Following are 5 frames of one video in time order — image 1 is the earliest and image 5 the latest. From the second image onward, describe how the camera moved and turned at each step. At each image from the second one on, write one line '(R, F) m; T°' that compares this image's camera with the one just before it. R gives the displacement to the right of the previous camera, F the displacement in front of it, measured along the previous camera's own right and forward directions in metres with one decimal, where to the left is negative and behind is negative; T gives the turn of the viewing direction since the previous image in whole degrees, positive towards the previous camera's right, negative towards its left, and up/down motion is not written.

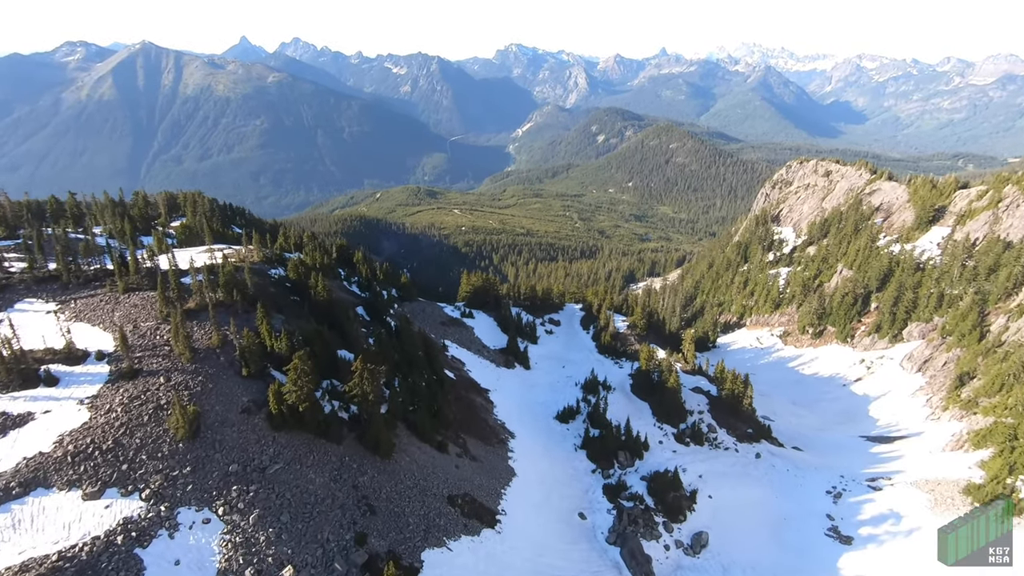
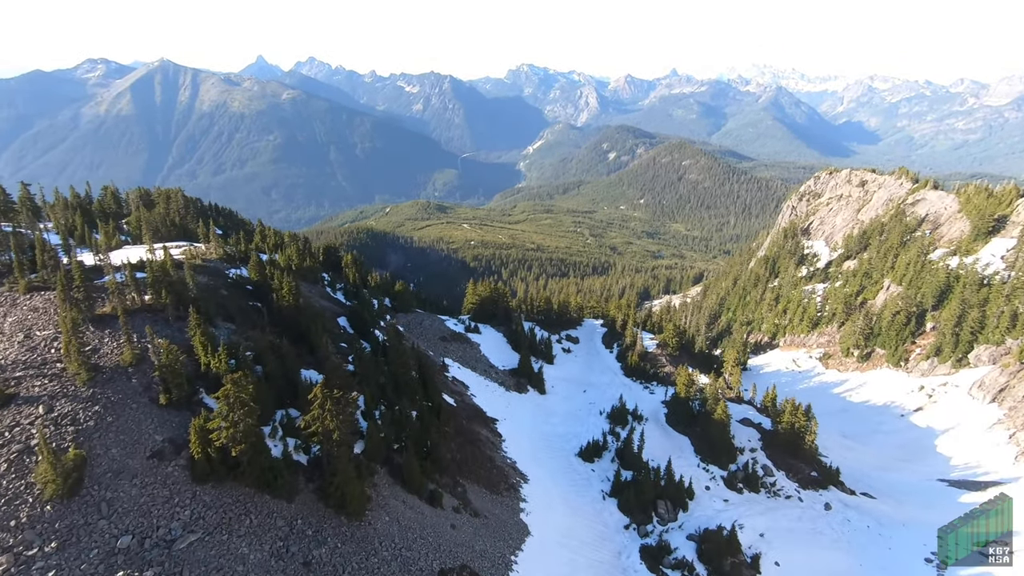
(-0.6, +14.0) m; -1°
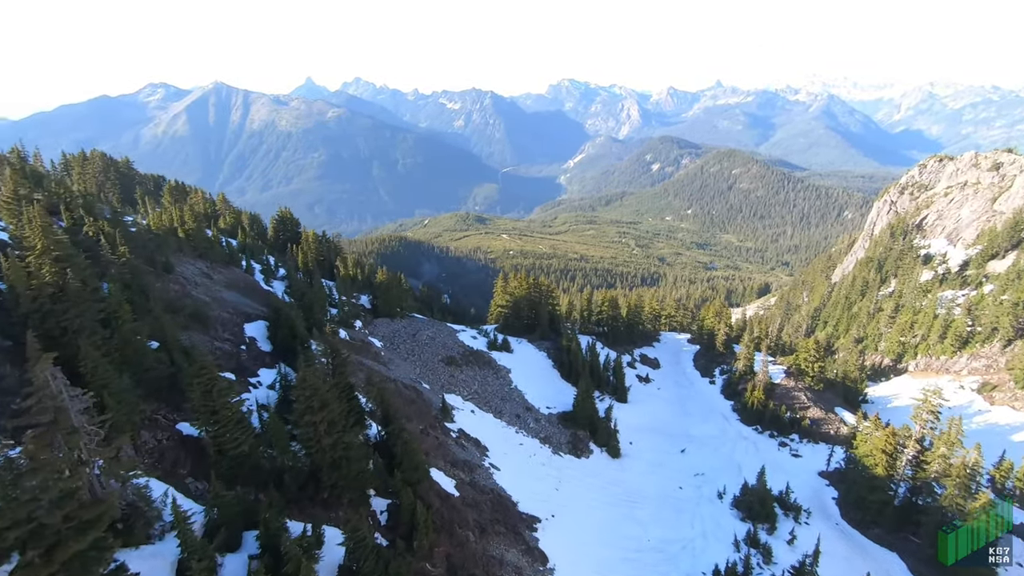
(-1.0, +31.8) m; -4°
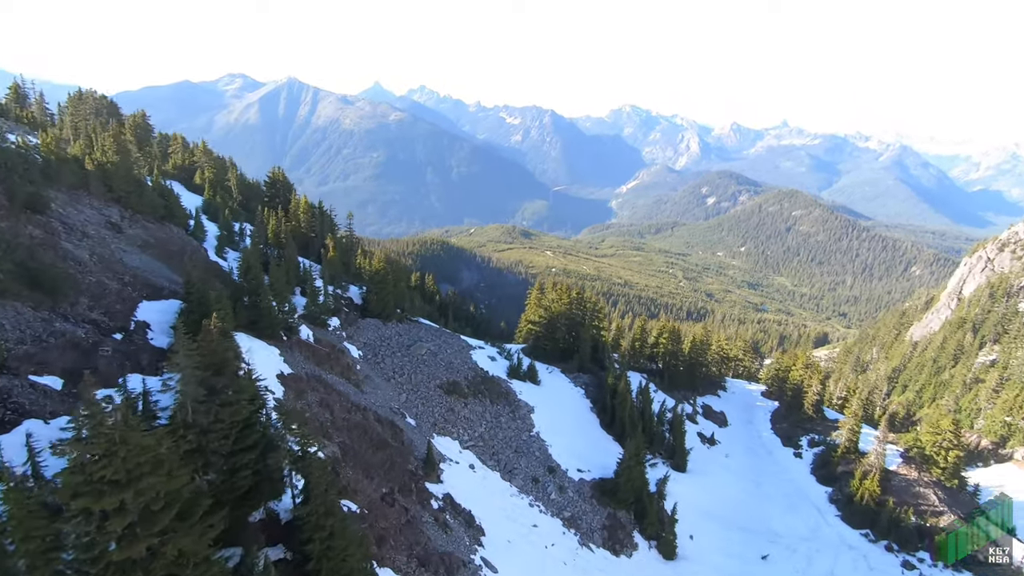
(+0.2, +13.4) m; -4°
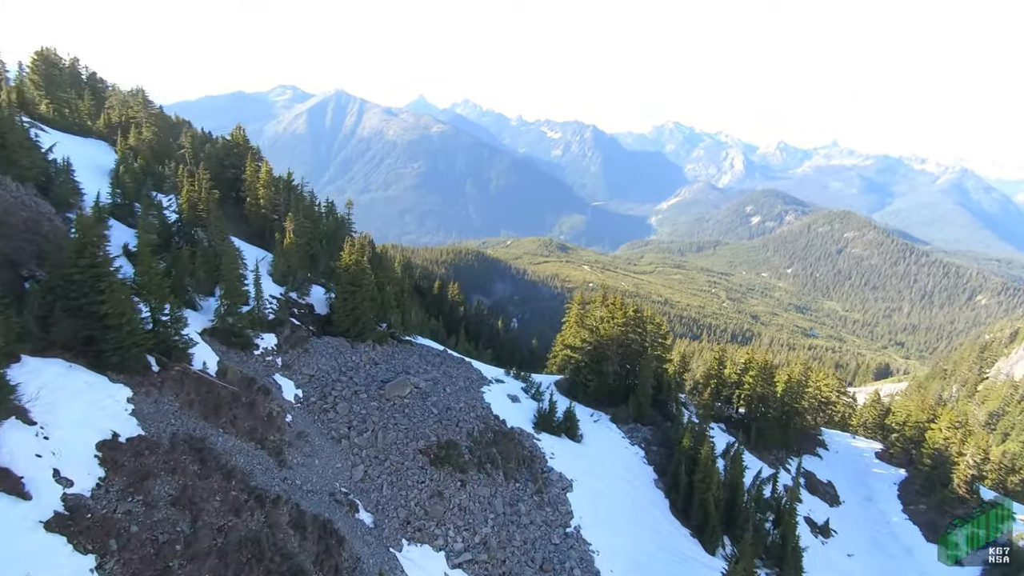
(+0.1, +13.1) m; -4°
